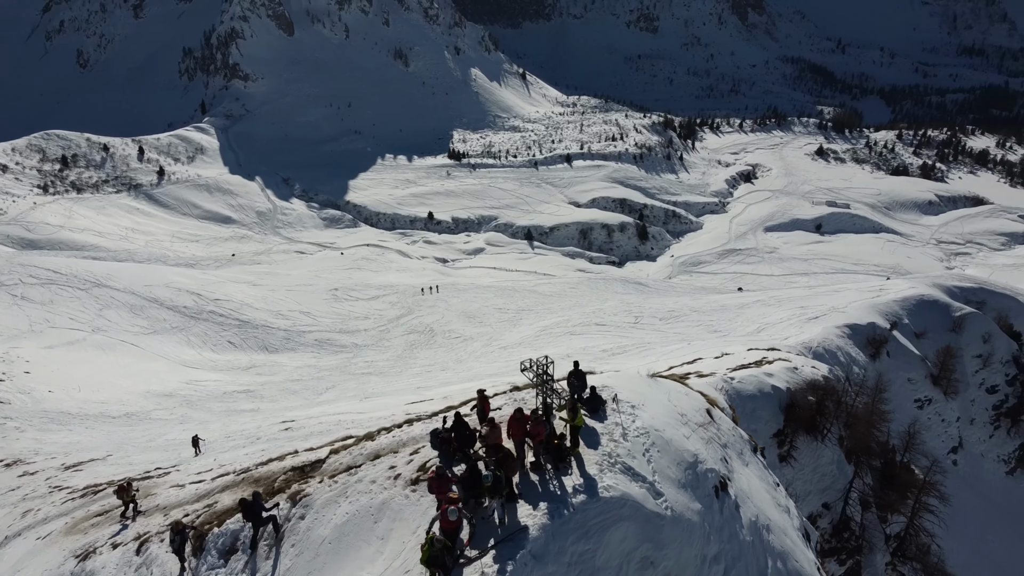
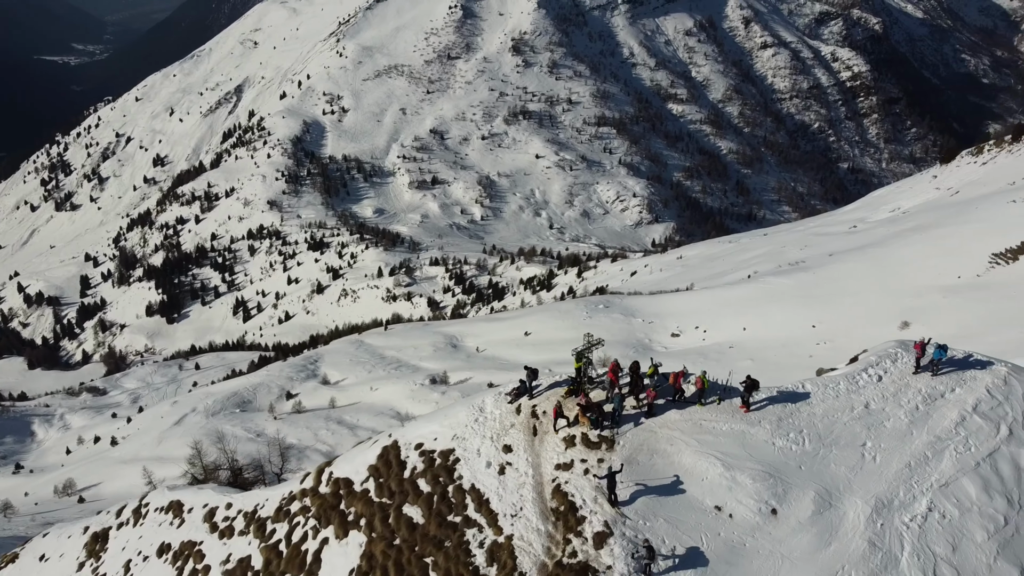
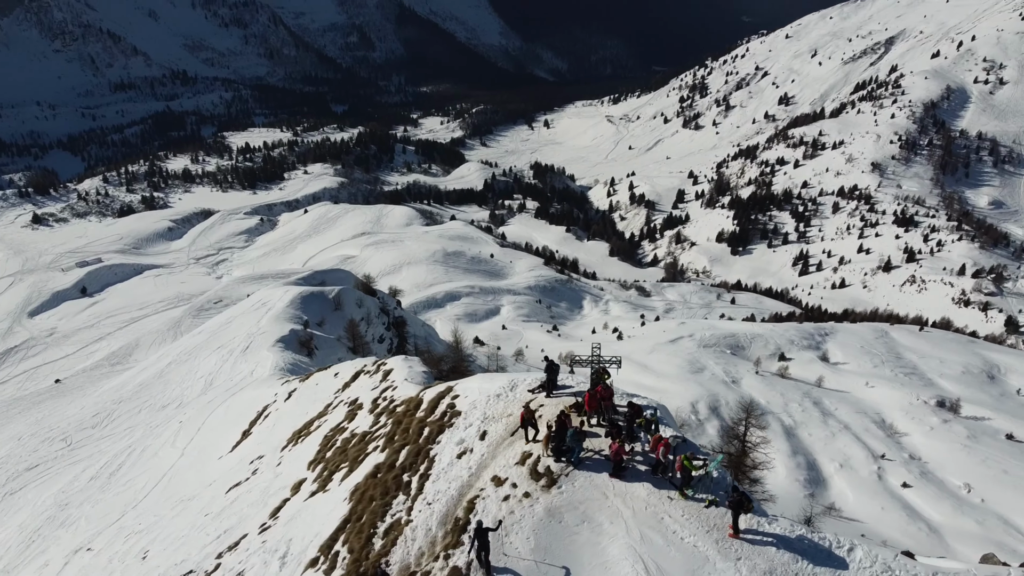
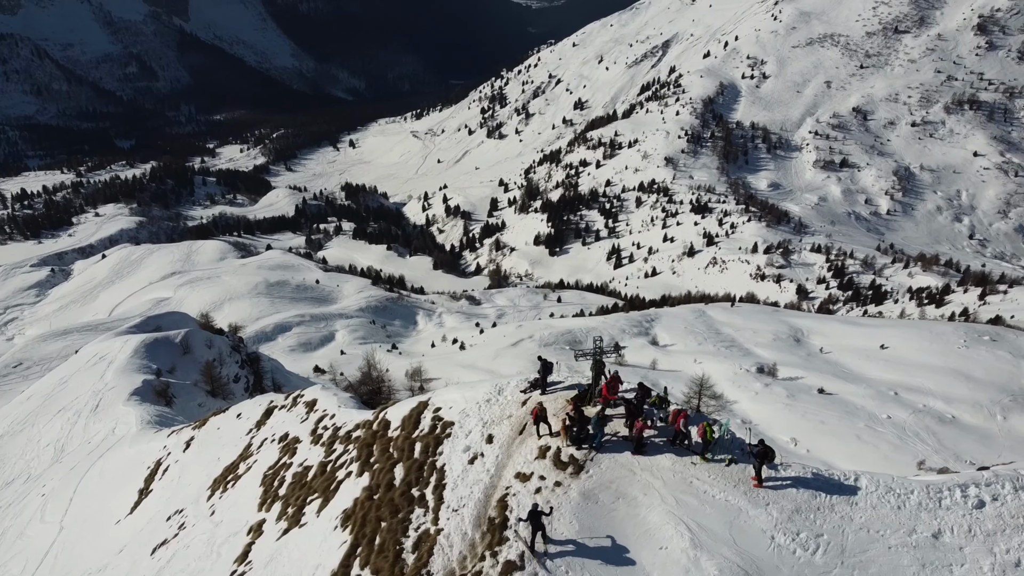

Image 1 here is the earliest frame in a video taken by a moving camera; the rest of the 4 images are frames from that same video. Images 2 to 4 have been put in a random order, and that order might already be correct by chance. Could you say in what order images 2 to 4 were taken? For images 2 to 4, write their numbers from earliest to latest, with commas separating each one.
3, 4, 2
